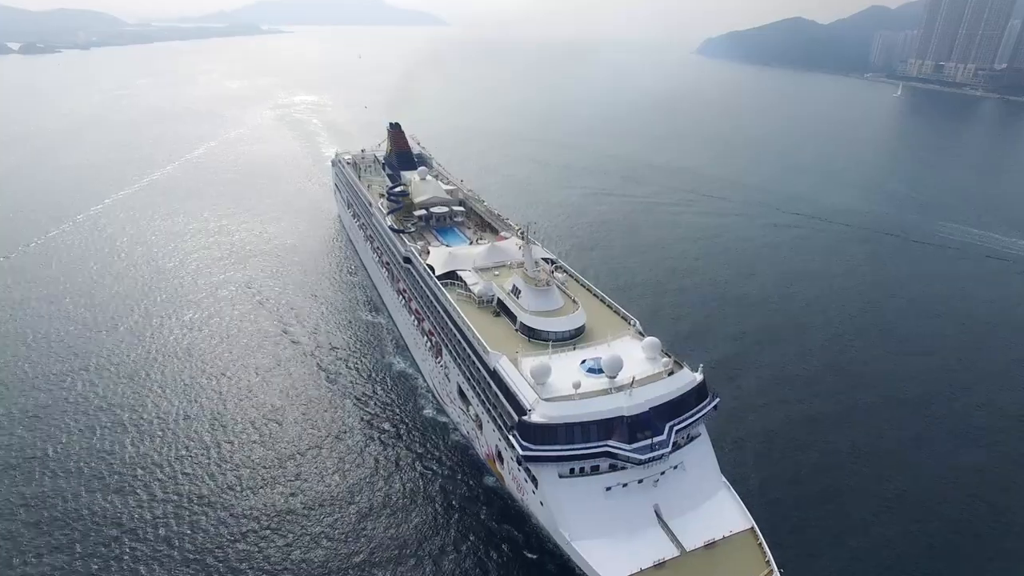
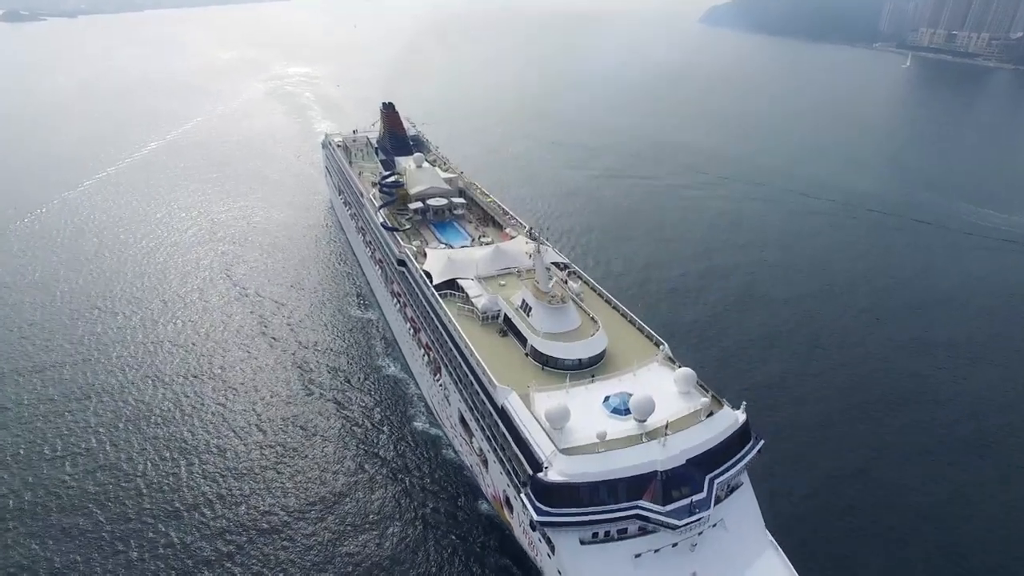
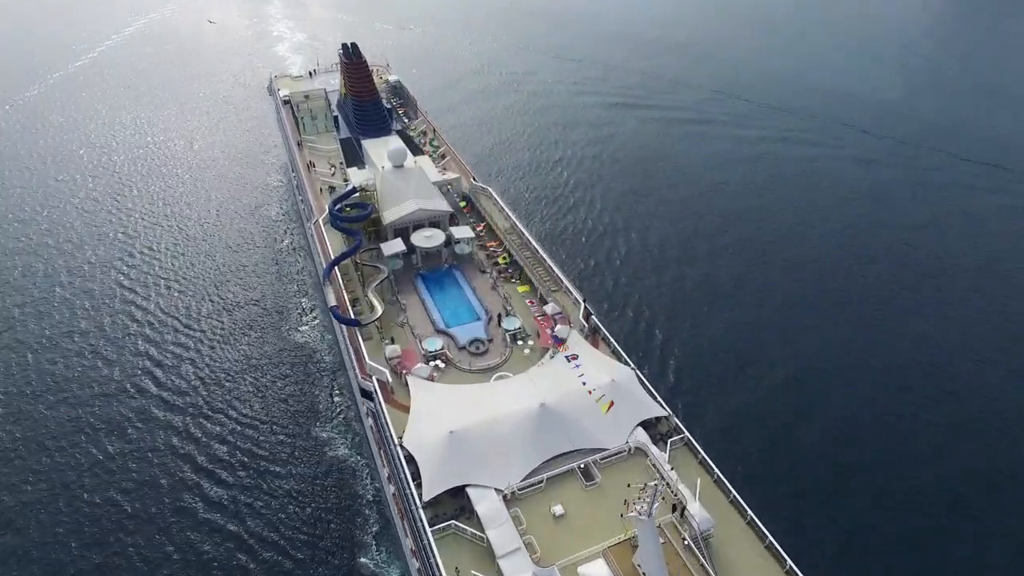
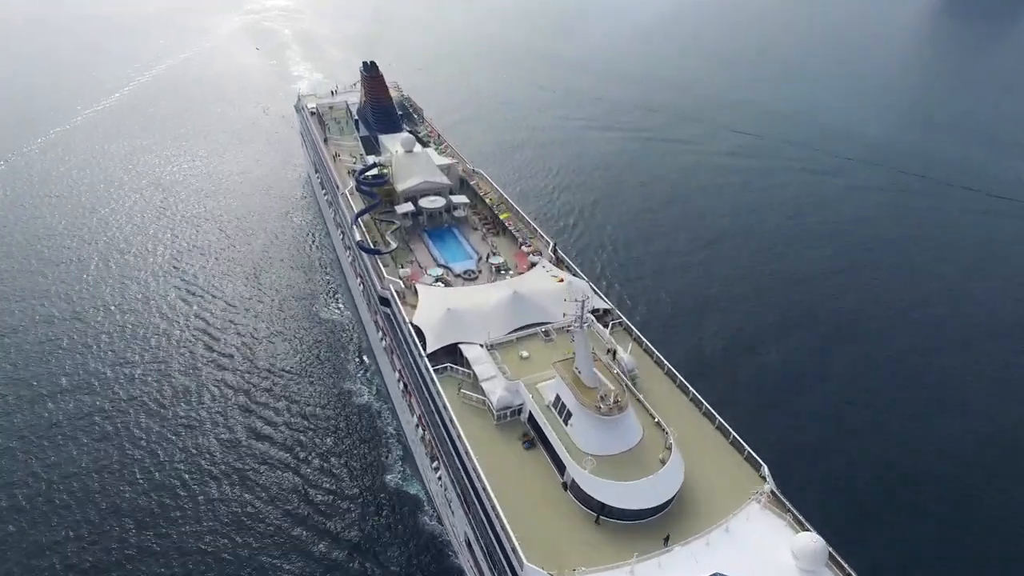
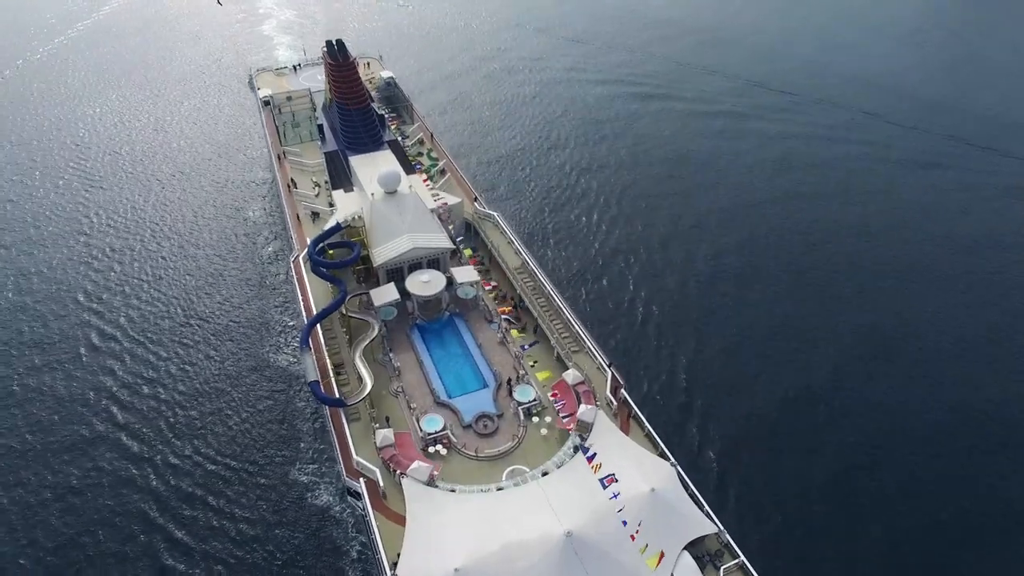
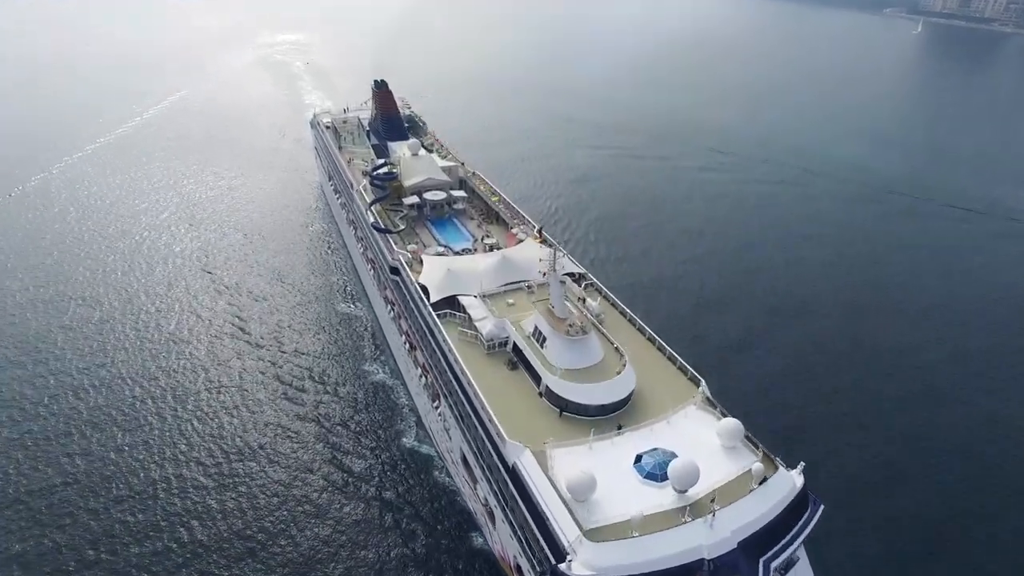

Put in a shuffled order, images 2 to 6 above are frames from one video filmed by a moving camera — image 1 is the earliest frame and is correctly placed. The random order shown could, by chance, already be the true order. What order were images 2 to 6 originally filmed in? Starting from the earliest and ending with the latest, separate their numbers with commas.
2, 6, 4, 3, 5
